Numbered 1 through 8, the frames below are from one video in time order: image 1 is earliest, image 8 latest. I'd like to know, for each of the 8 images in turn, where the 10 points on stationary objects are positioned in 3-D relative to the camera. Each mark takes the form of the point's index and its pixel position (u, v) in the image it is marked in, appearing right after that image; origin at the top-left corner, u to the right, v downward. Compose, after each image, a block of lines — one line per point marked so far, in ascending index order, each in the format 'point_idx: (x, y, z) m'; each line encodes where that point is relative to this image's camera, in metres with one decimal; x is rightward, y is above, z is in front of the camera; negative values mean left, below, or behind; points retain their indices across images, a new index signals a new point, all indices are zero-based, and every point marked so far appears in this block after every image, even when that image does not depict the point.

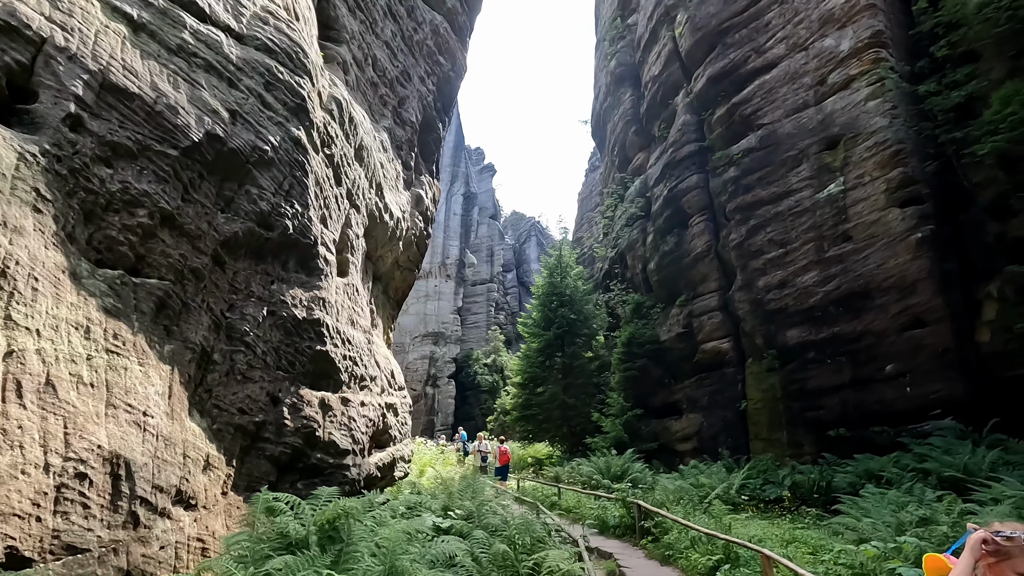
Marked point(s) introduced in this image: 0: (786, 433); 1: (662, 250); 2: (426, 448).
0: (+7.5, -4.0, +14.7) m
1: (+5.5, +1.4, +19.8) m
2: (-3.2, -6.0, +20.0) m
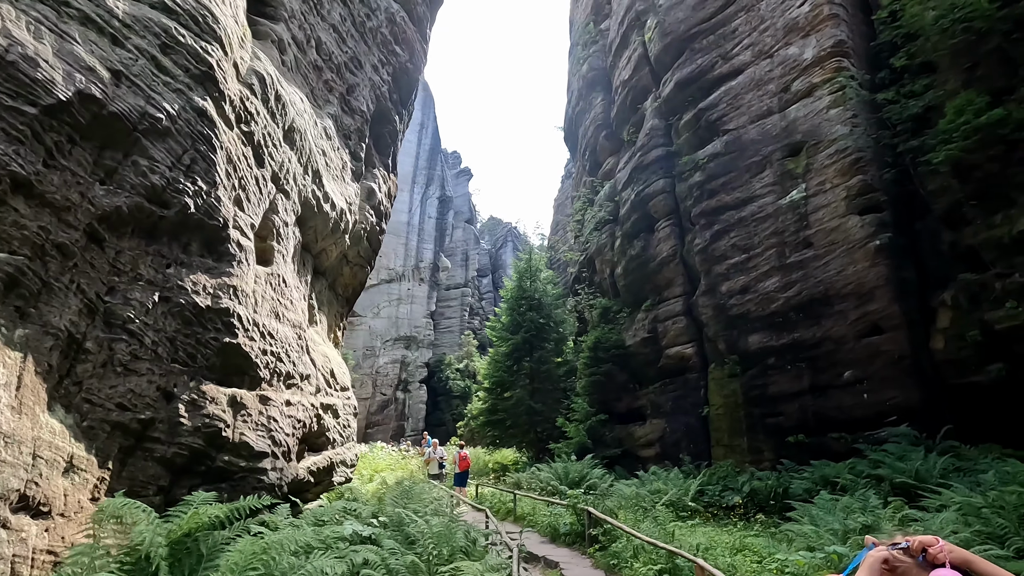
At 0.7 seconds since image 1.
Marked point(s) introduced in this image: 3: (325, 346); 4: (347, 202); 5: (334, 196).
0: (+6.4, -4.1, +14.6) m
1: (+4.3, +1.3, +19.7) m
2: (-4.5, -6.0, +19.4) m
3: (-2.9, -0.9, +8.2) m
4: (-2.7, +1.4, +8.7) m
5: (-2.6, +1.4, +7.9) m
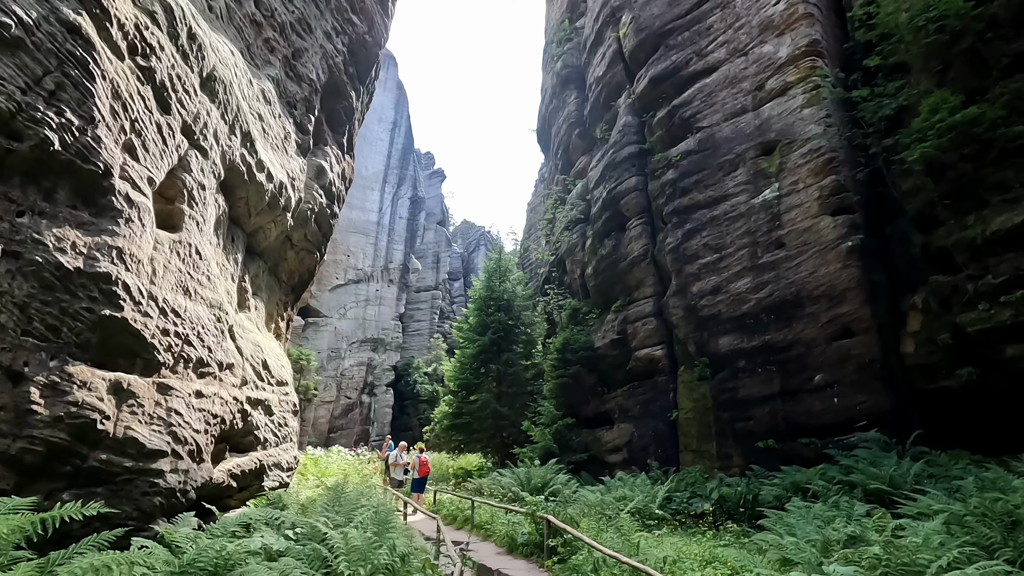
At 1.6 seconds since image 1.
0: (+5.4, -4.1, +14.1) m
1: (+3.1, +1.2, +19.2) m
2: (-5.8, -5.8, +18.4) m
3: (-3.5, -0.6, +7.3) m
4: (-3.3, +1.6, +7.9) m
5: (-3.2, +1.6, +7.1) m
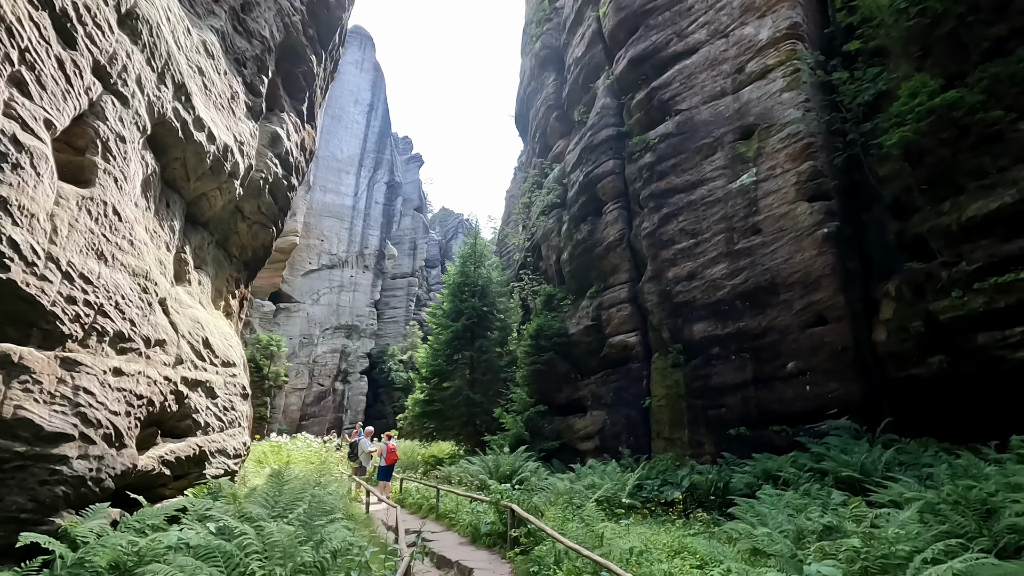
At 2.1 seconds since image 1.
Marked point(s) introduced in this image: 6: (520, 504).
0: (+4.6, -3.7, +14.0) m
1: (+2.2, +1.7, +18.8) m
2: (-6.8, -5.2, +17.8) m
3: (-4.0, -0.3, +6.7) m
4: (-3.7, +2.0, +7.3) m
5: (-3.6, +2.0, +6.5) m
6: (+0.1, -3.1, +7.8) m
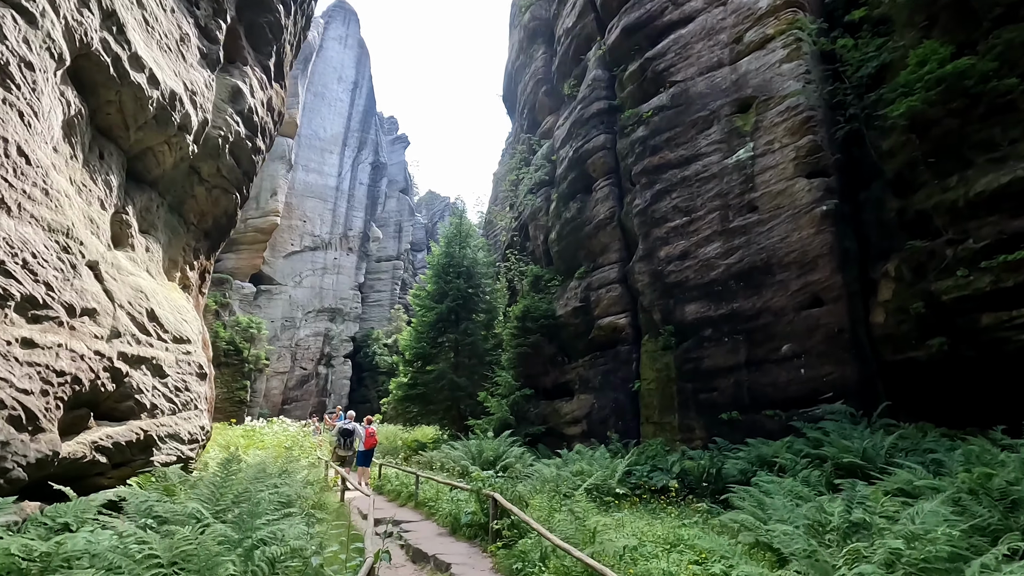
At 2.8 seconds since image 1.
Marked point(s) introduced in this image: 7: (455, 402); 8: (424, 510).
0: (+4.2, -3.2, +13.5) m
1: (+1.7, +2.4, +18.1) m
2: (-7.3, -4.5, +17.1) m
3: (-4.1, +0.1, +6.0) m
4: (-3.9, +2.4, +6.4) m
5: (-3.8, +2.3, +5.7) m
6: (-0.1, -2.8, +7.2) m
7: (-2.1, -4.2, +19.7) m
8: (-1.6, -3.9, +9.5) m
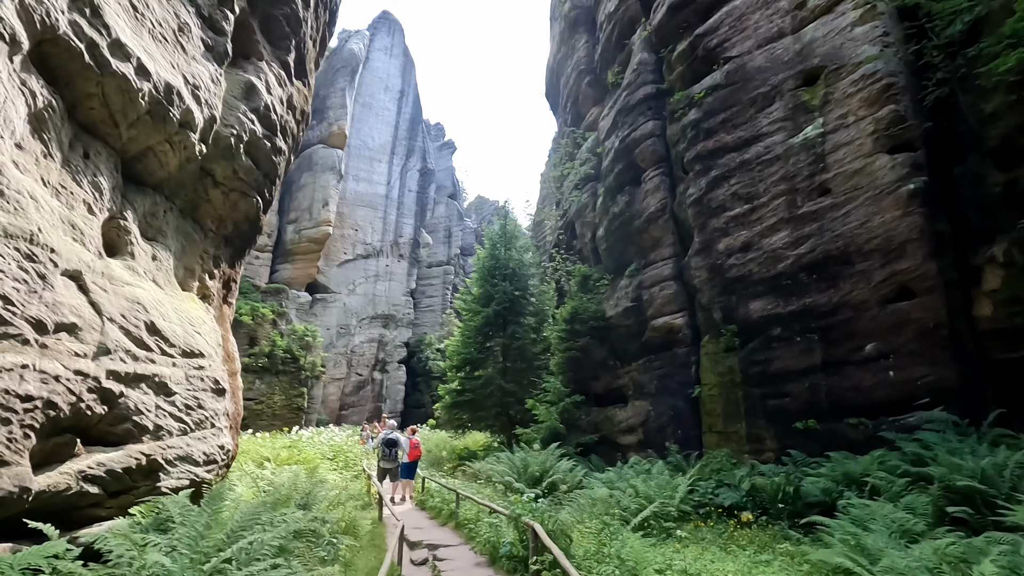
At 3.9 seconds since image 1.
0: (+5.3, -3.1, +12.2) m
1: (+3.1, +2.4, +17.1) m
2: (-5.7, -4.8, +16.9) m
3: (-3.8, 0.0, +5.5) m
4: (-3.6, +2.3, +6.0) m
5: (-3.5, +2.2, +5.2) m
6: (+0.4, -2.8, +6.4) m
7: (-0.3, -4.3, +19.0) m
8: (-0.8, -4.0, +8.8) m
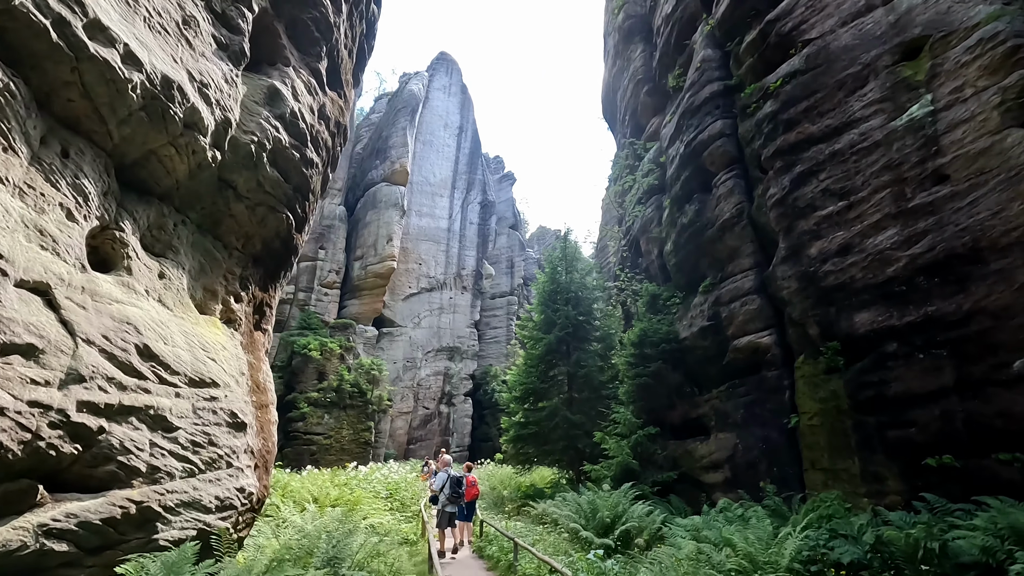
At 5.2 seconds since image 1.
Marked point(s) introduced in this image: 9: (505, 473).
0: (+6.6, -3.3, +10.2) m
1: (+4.9, +1.9, +15.6) m
2: (-3.7, -5.6, +16.0) m
3: (-3.4, -0.2, +4.9) m
4: (-3.2, +2.1, +5.4) m
5: (-3.2, +2.1, +4.6) m
6: (+1.0, -2.8, +5.0) m
7: (+1.9, -5.0, +17.5) m
8: (+0.1, -4.2, +7.5) m
9: (-0.3, -6.9, +20.0) m
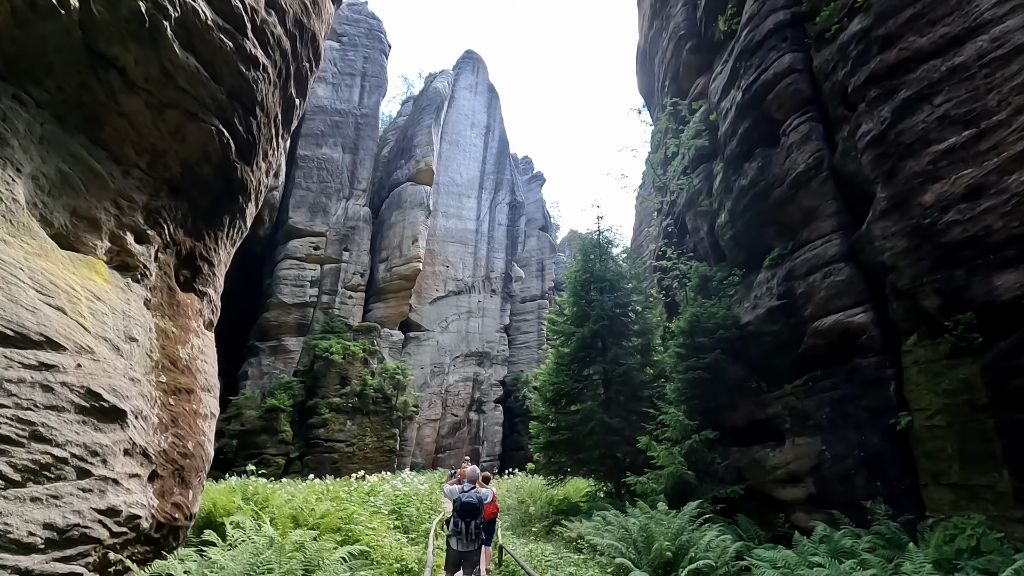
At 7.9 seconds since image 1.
0: (+6.9, -2.6, +7.5) m
1: (+5.5, +2.5, +13.1) m
2: (-3.0, -5.2, +13.9) m
3: (-3.4, +0.5, +2.8) m
4: (-3.1, +2.7, +3.4) m
5: (-3.2, +2.7, +2.6) m
6: (+1.0, -2.1, +2.7) m
7: (+2.7, -4.5, +15.1) m
8: (+0.4, -3.6, +5.1) m
9: (+0.7, -6.5, +17.6) m
